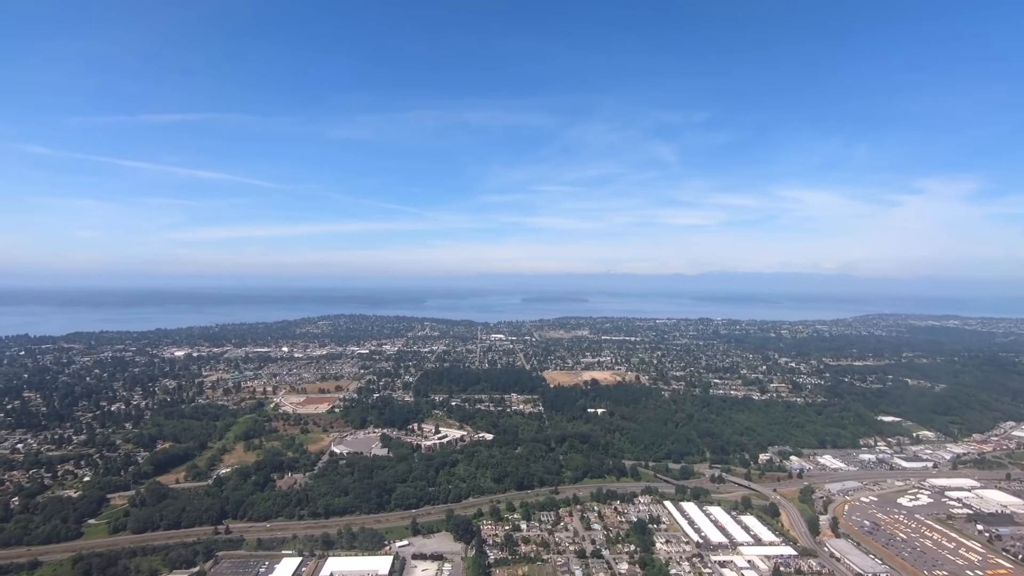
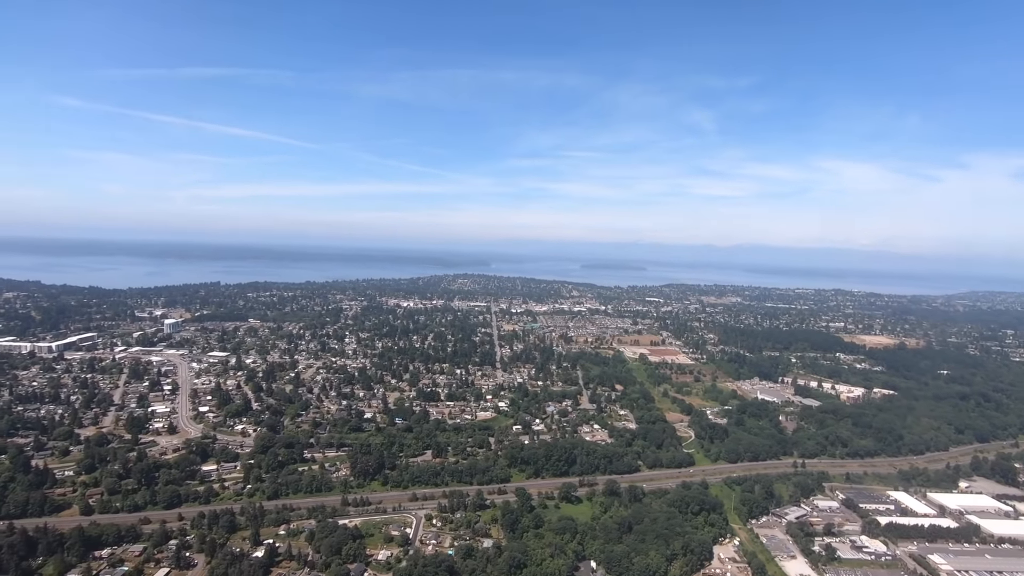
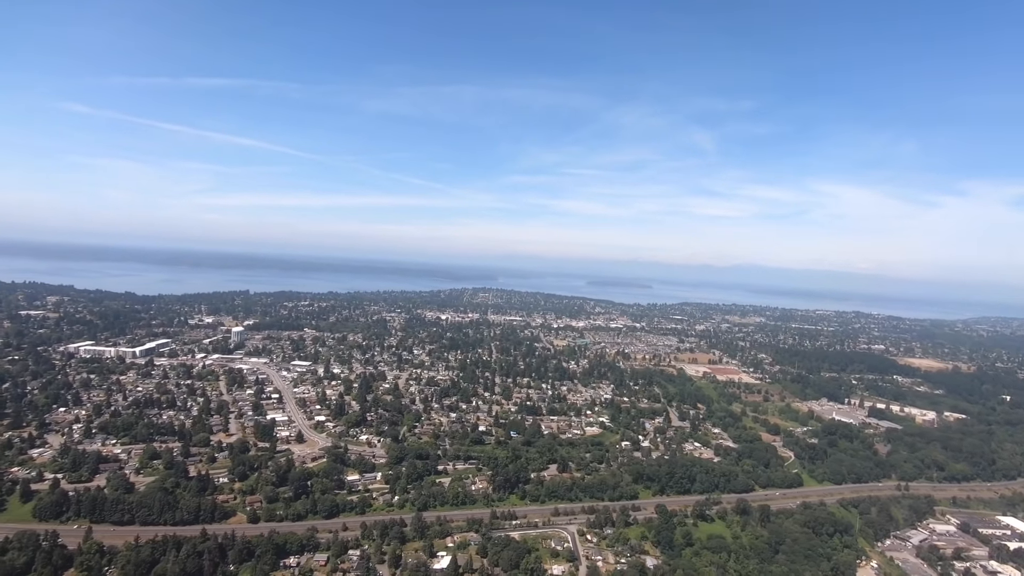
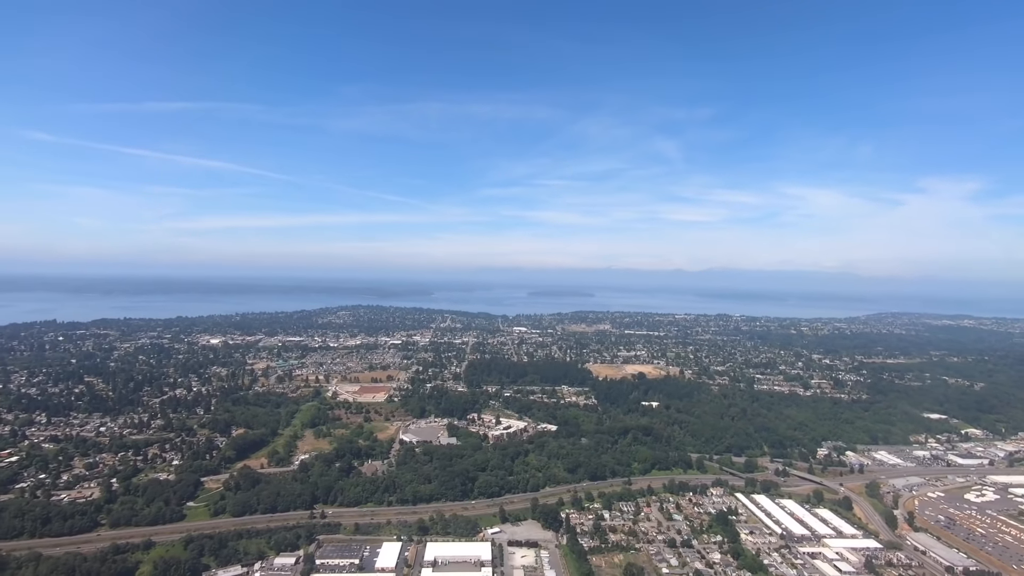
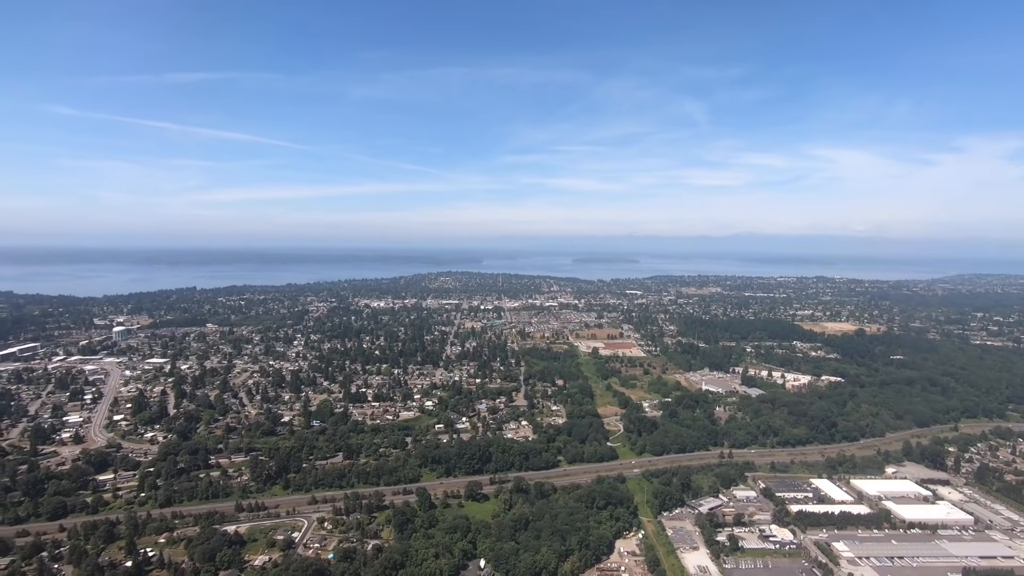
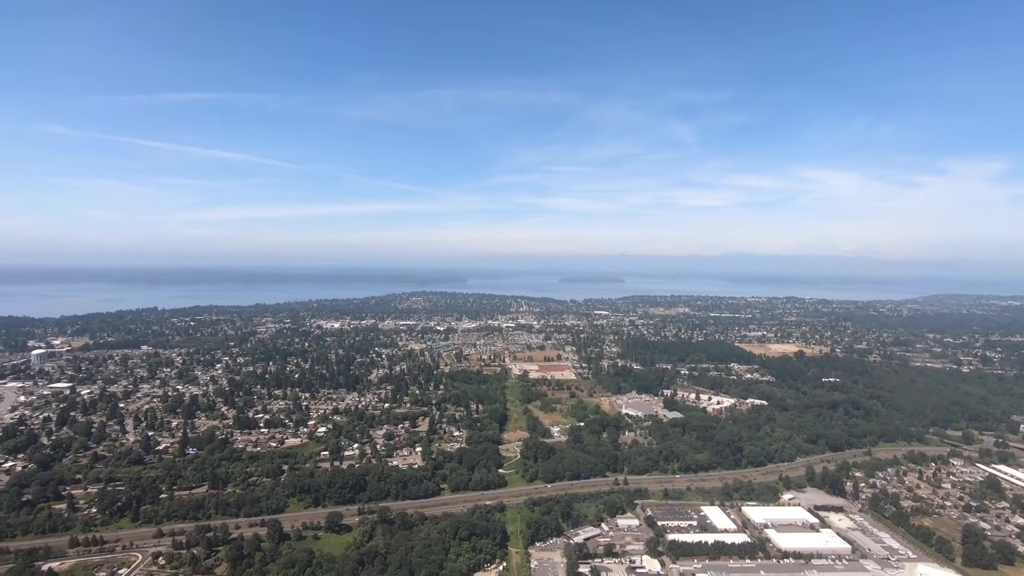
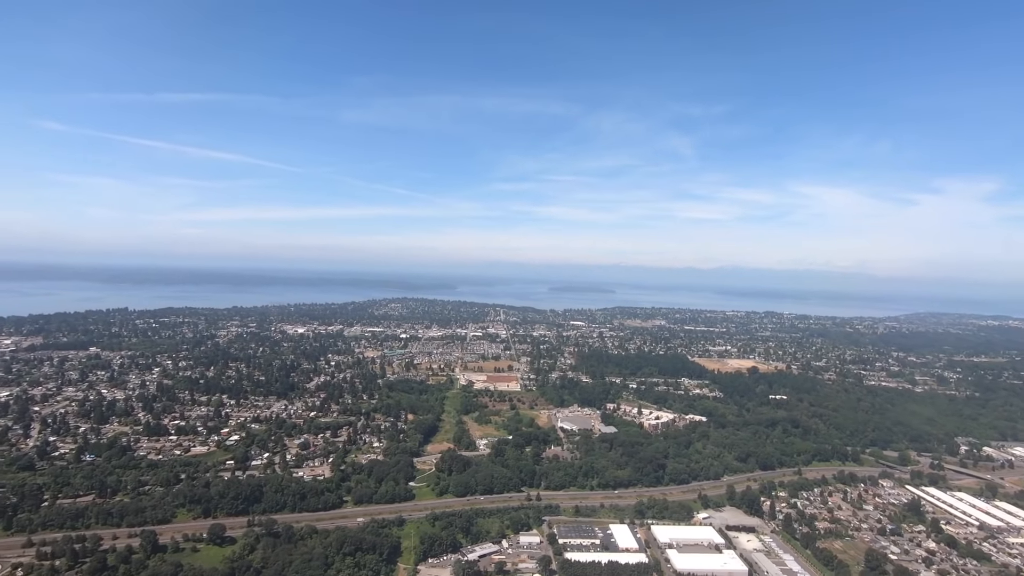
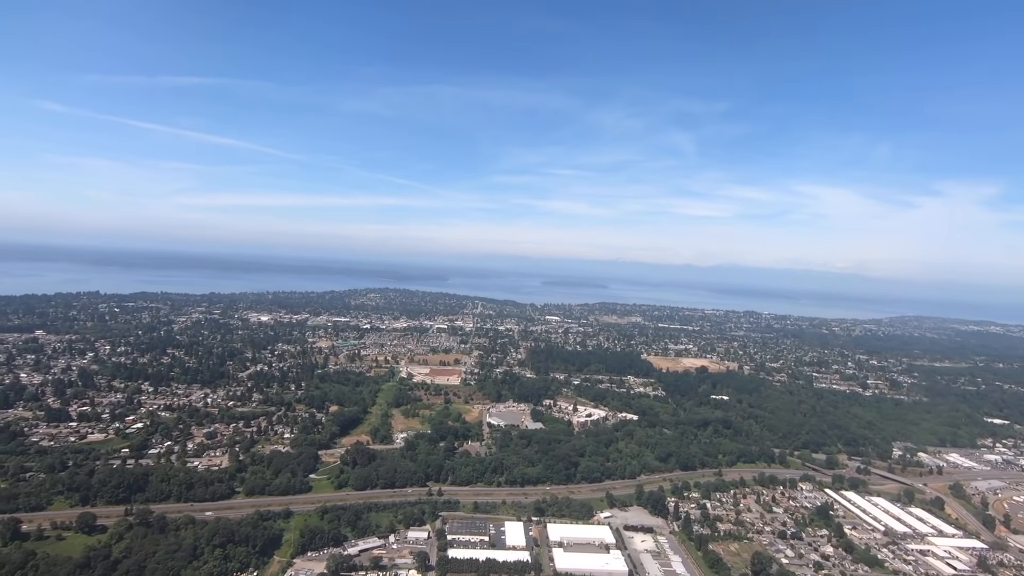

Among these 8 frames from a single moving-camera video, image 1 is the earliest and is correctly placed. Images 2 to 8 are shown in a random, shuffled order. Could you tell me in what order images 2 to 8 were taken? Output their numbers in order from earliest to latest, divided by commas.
4, 8, 7, 6, 5, 2, 3
